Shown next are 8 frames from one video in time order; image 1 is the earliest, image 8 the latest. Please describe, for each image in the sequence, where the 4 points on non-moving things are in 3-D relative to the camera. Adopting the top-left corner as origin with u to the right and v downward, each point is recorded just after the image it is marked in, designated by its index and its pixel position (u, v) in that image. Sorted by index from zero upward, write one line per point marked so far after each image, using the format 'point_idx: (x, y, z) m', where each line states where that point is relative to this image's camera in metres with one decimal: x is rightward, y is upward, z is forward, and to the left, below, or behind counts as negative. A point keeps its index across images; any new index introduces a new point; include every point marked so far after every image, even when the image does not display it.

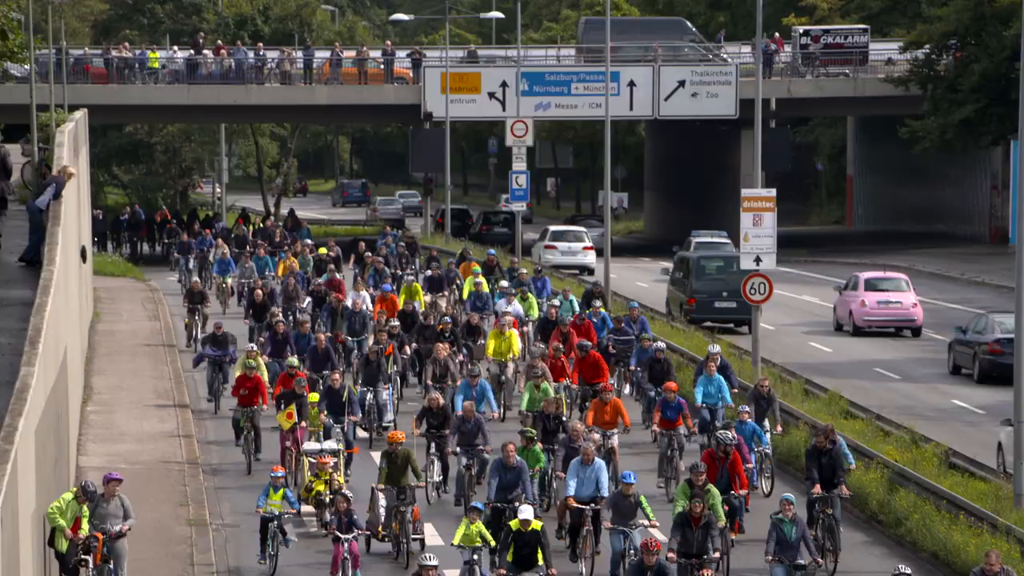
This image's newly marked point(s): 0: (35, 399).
0: (-4.2, -1.0, +15.4) m
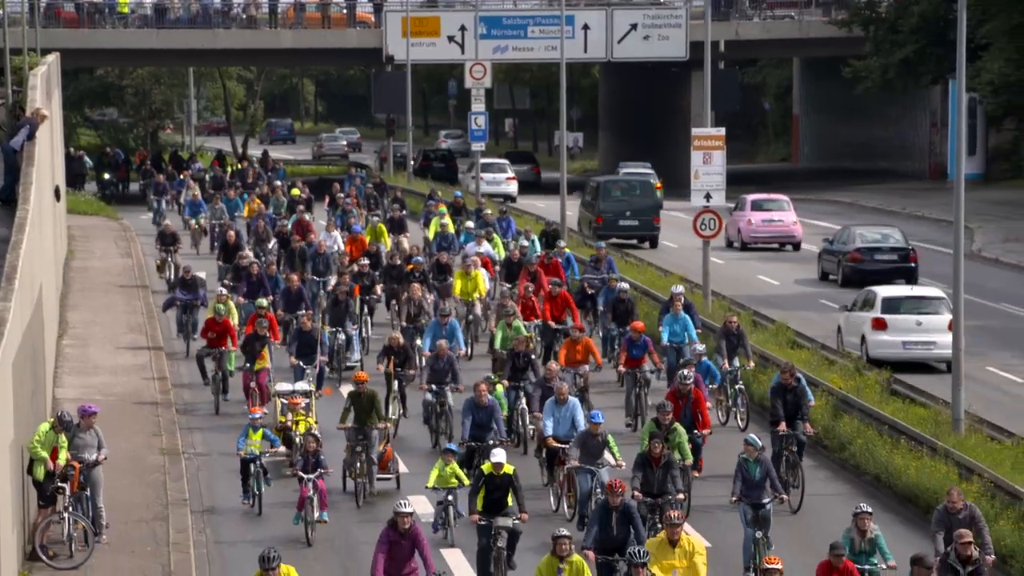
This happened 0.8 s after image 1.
0: (-4.6, -0.4, +16.0) m
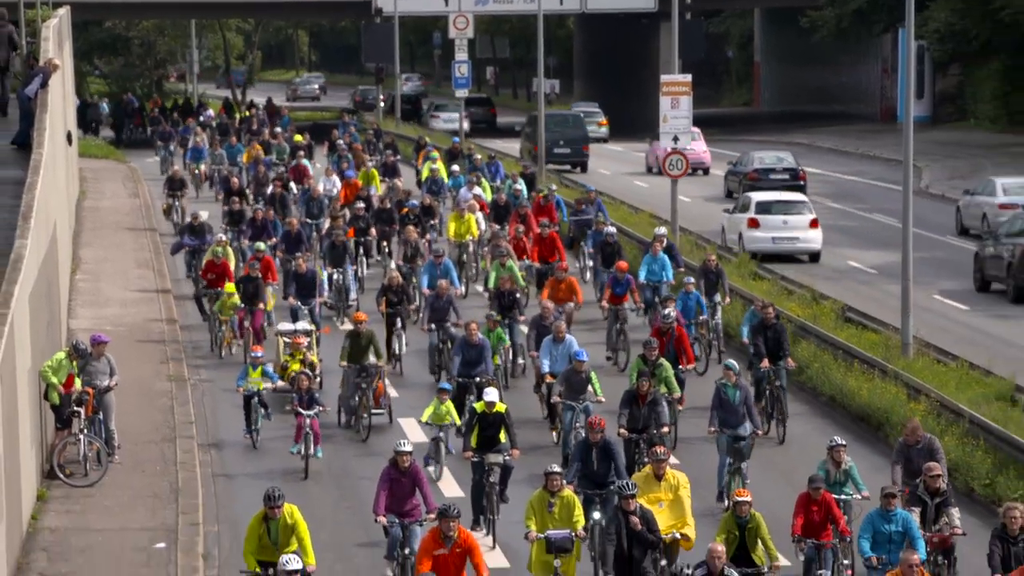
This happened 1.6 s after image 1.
0: (-4.7, +0.2, +17.2) m
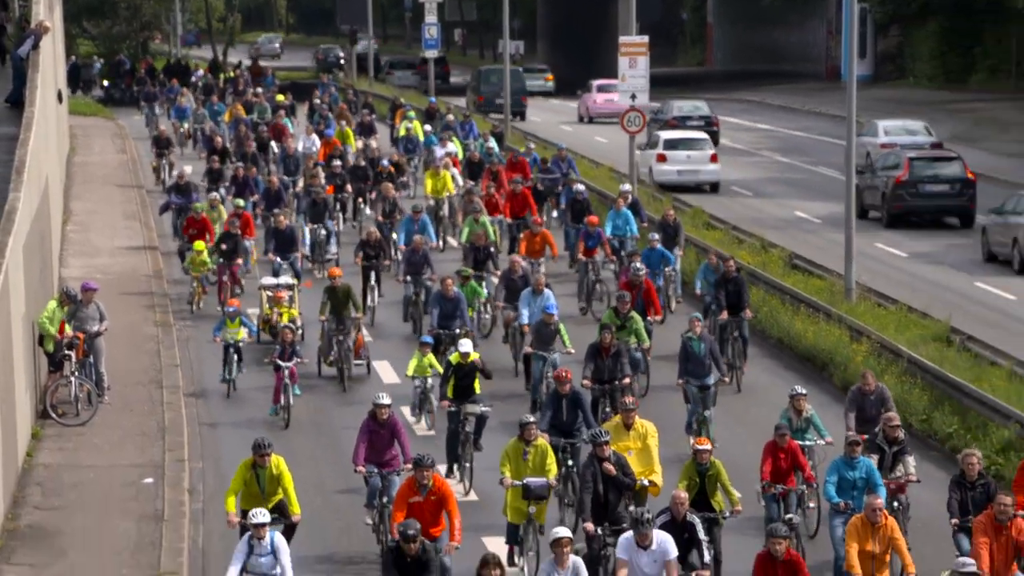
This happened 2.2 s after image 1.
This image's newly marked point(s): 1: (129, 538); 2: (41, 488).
0: (-5.1, +0.7, +18.1) m
1: (-4.0, -2.6, +18.3) m
2: (-5.2, -2.2, +19.4) m
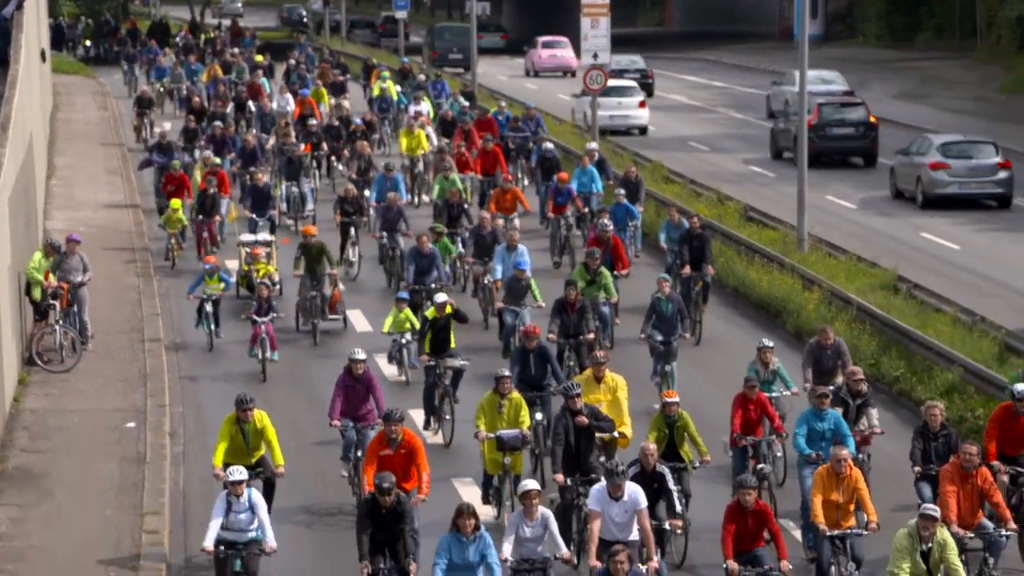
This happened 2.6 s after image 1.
0: (-5.4, +1.2, +18.8) m
1: (-4.4, -2.1, +19.1) m
2: (-5.6, -1.6, +20.2) m
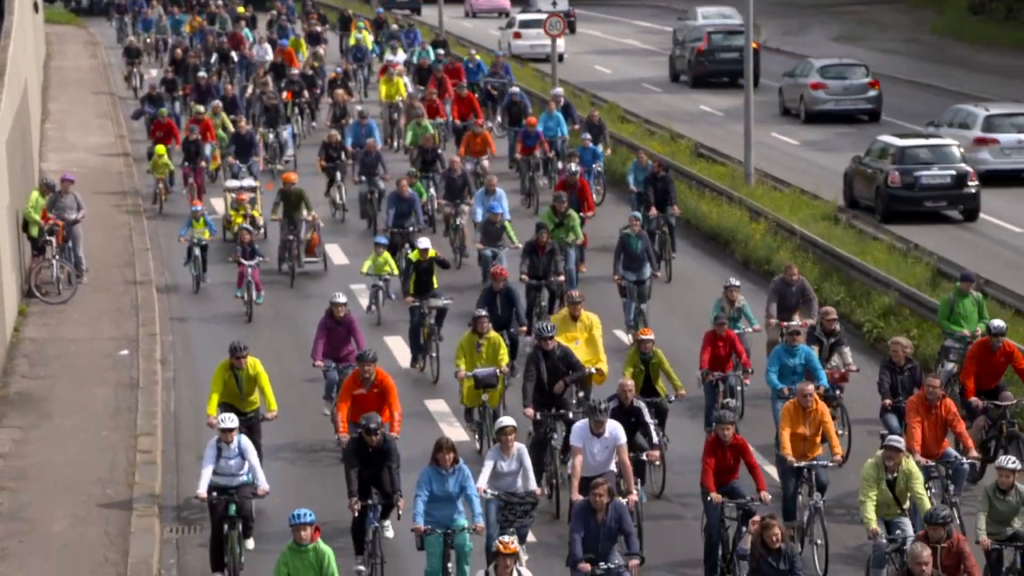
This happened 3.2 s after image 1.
0: (-5.8, +1.9, +20.0) m
1: (-4.7, -1.4, +20.4) m
2: (-6.0, -0.9, +21.5) m
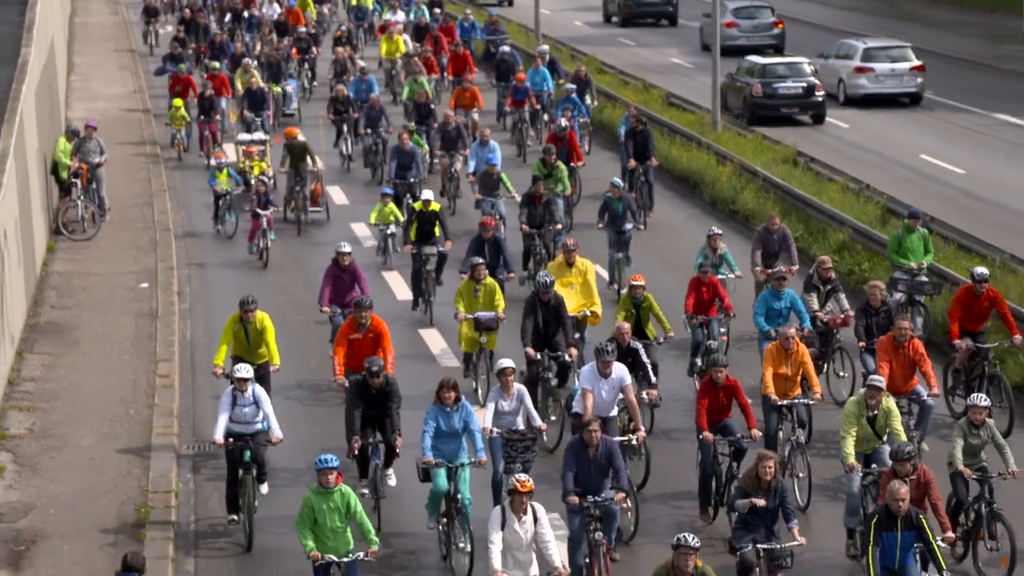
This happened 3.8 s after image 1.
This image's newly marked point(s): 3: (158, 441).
0: (-6.0, +2.7, +21.8) m
1: (-4.9, -0.6, +22.2) m
2: (-6.1, -0.1, +23.3) m
3: (-3.9, -1.7, +19.3) m
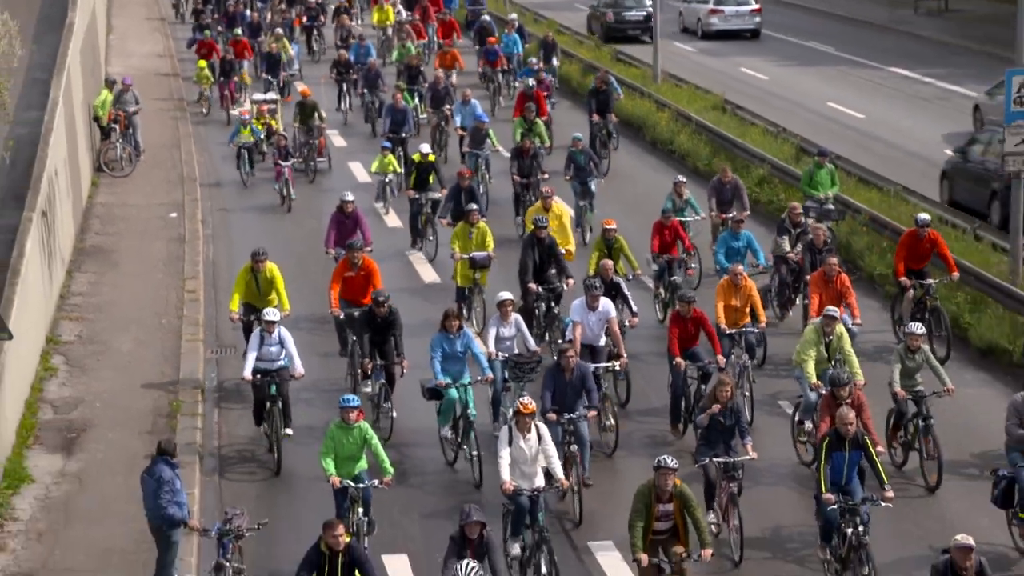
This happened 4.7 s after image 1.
0: (-6.3, +3.7, +25.6) m
1: (-5.2, +0.4, +26.1) m
2: (-6.5, +0.9, +27.1) m
3: (-4.3, -0.7, +23.2) m
